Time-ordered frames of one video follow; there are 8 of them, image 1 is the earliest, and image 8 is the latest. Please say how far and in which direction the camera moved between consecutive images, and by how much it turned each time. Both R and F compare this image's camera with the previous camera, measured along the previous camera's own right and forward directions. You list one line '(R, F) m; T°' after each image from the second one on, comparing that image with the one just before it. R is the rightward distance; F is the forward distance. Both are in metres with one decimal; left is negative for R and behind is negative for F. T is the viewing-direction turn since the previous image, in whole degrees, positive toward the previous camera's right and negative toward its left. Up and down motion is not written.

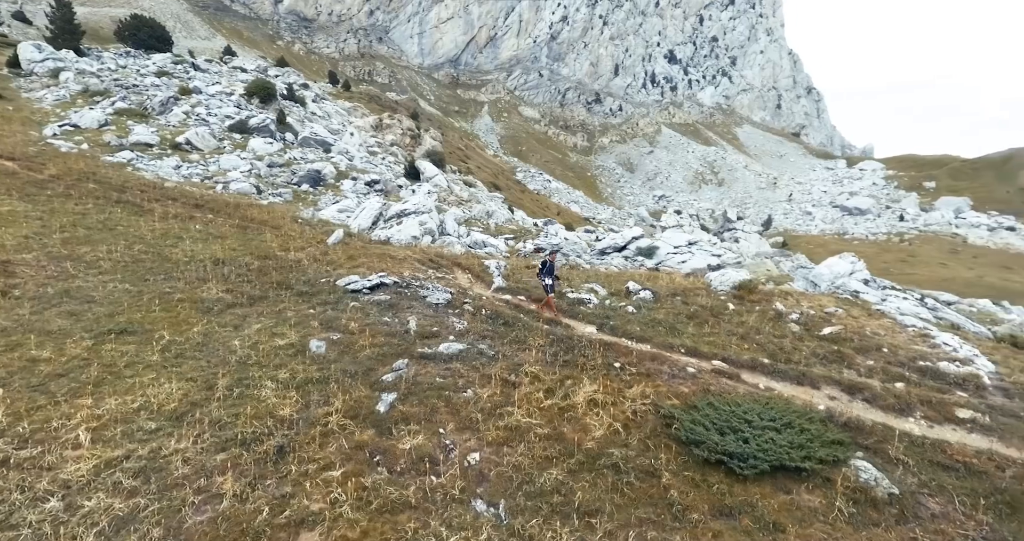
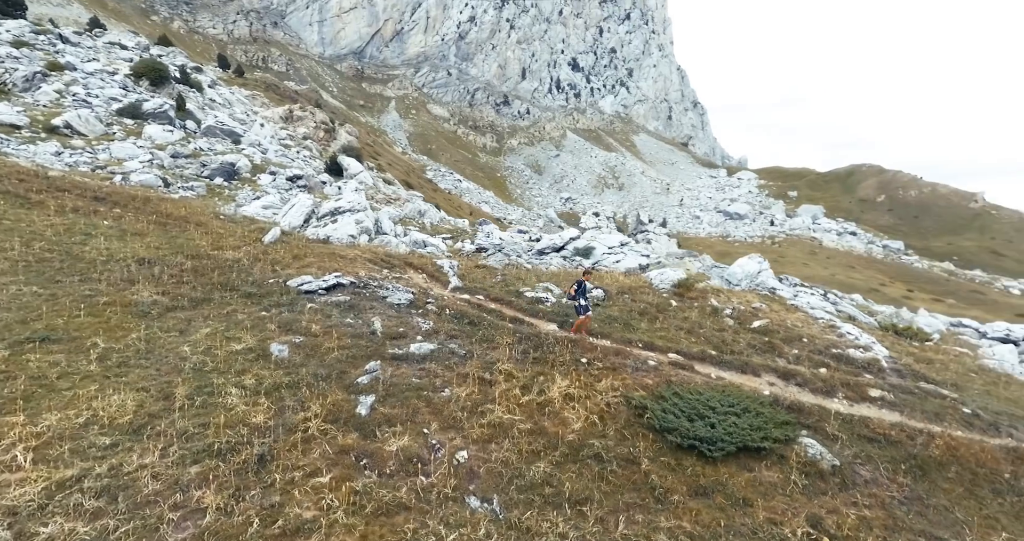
(-1.5, -0.2) m; +9°
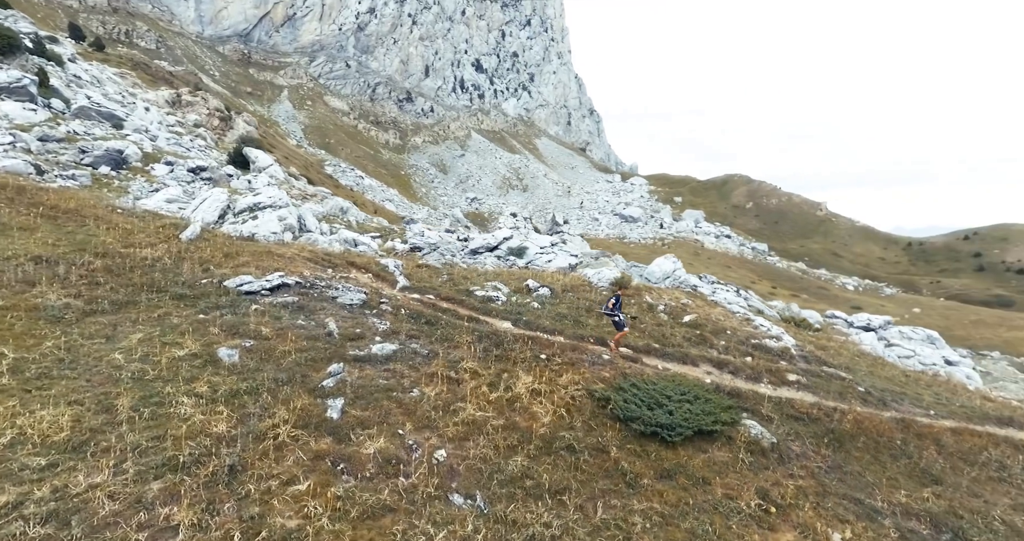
(-1.4, -0.1) m; +9°
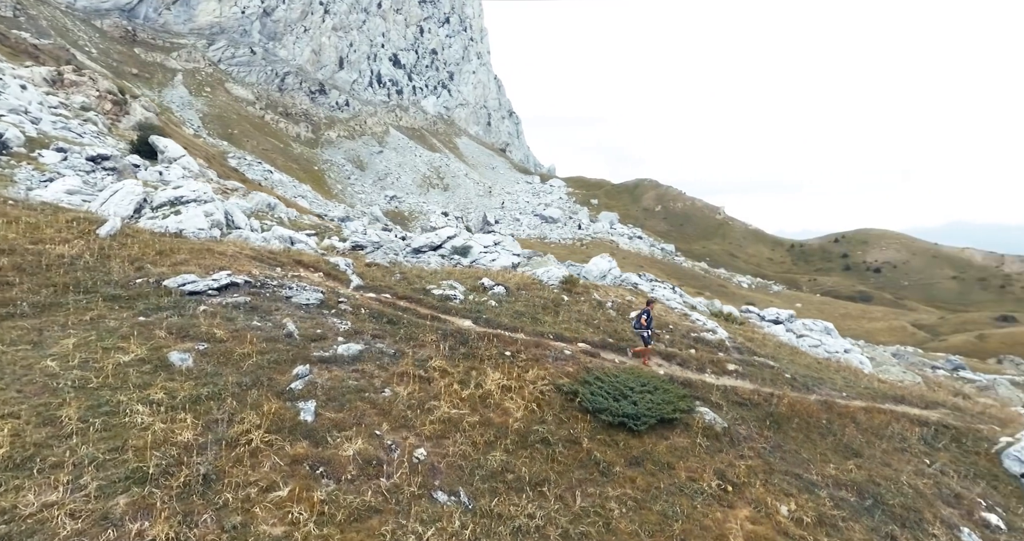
(-1.2, -0.1) m; +8°
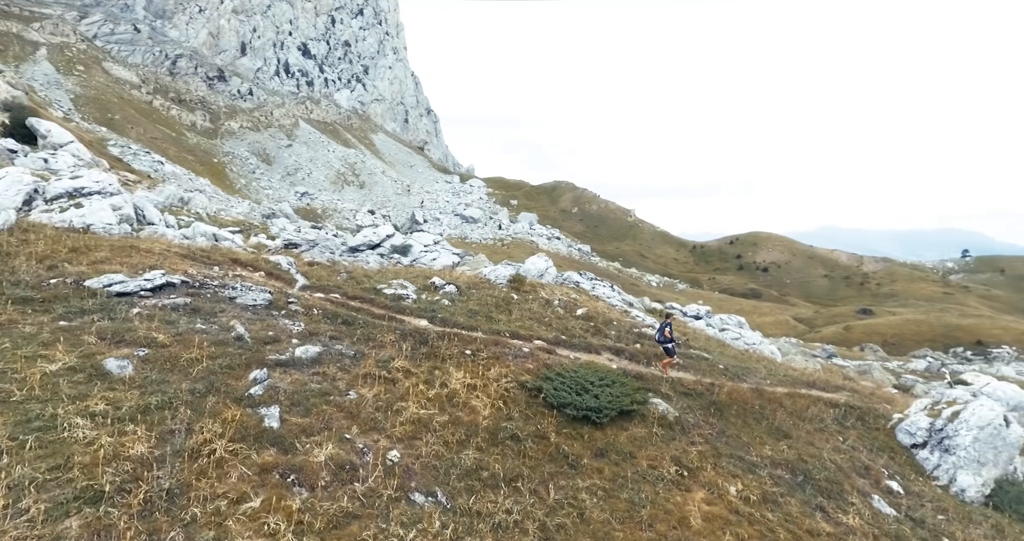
(-1.1, 0.0) m; +8°
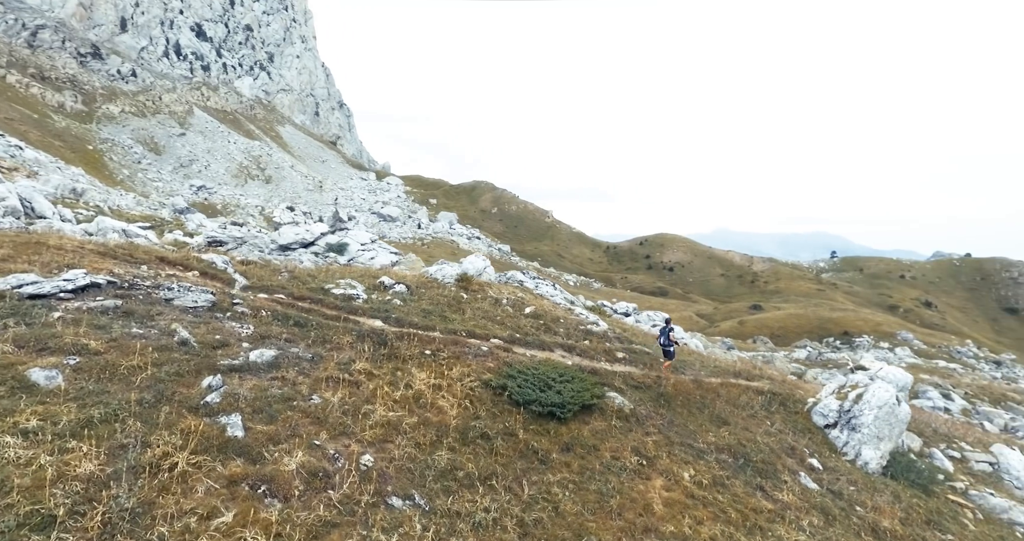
(-1.1, 0.0) m; +8°
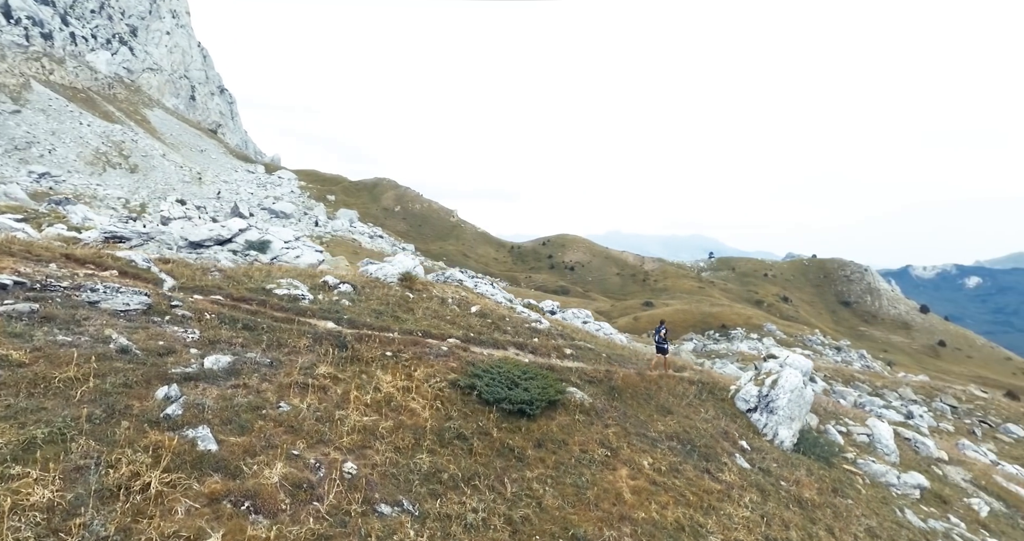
(-1.6, +0.1) m; +10°
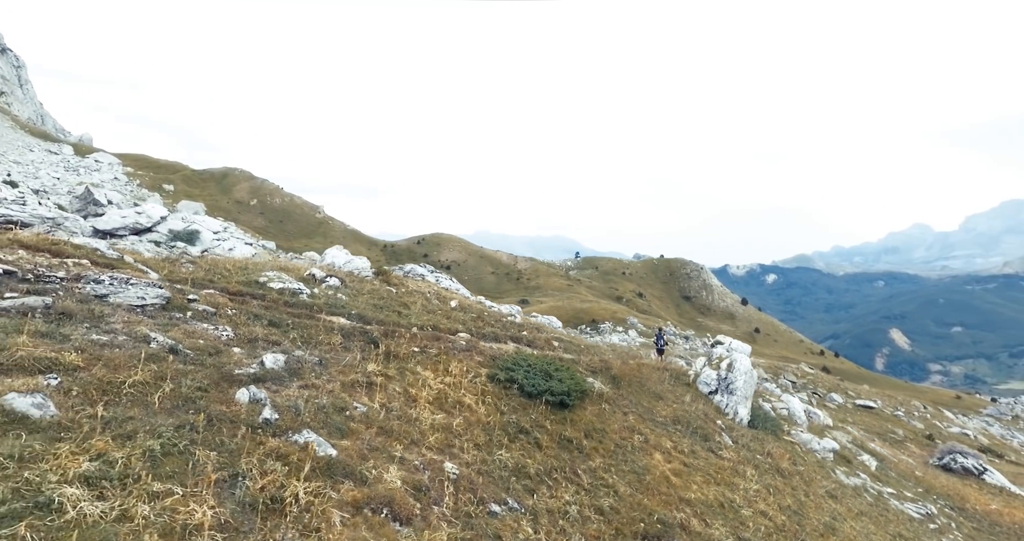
(-4.2, +0.4) m; +11°
